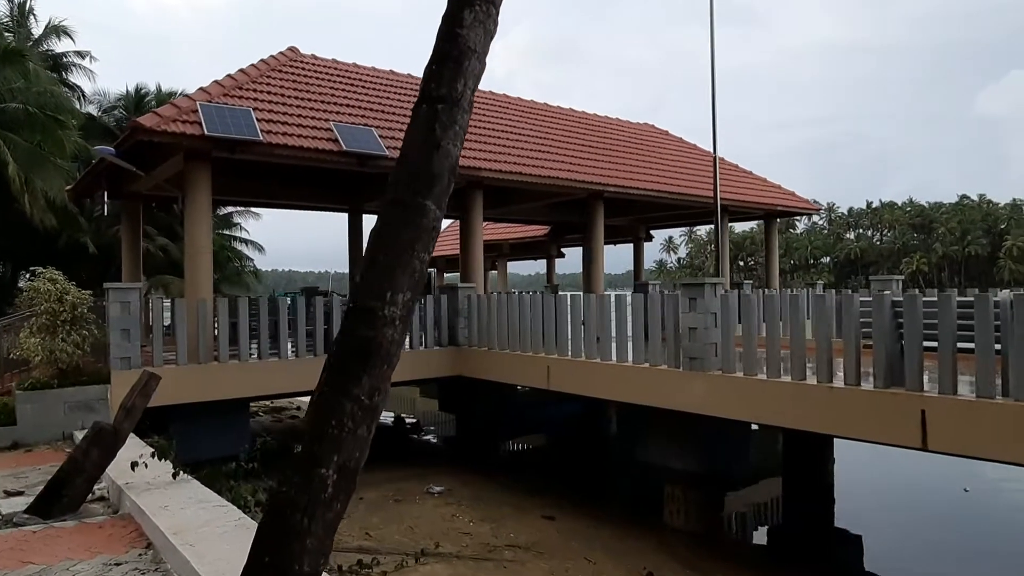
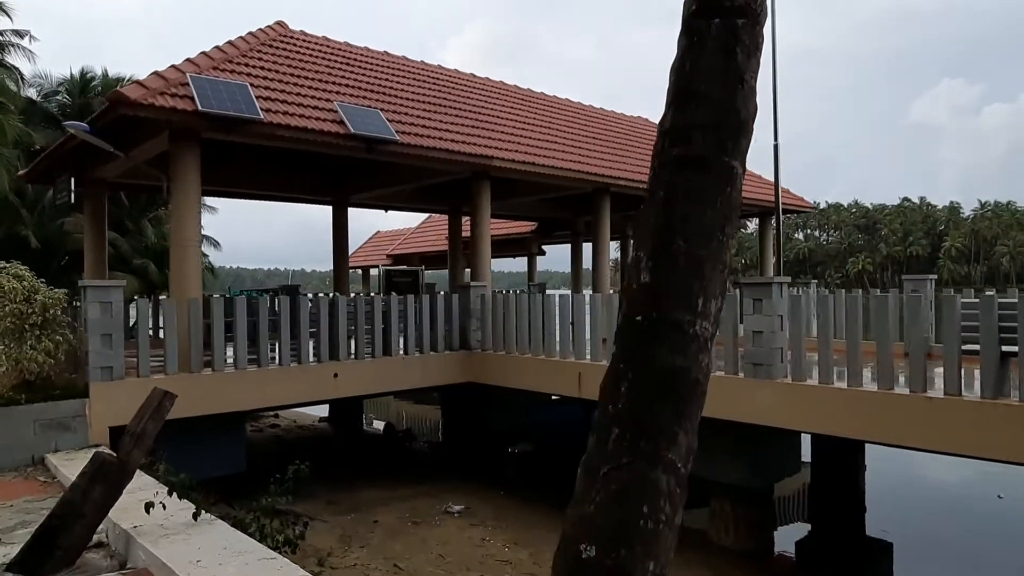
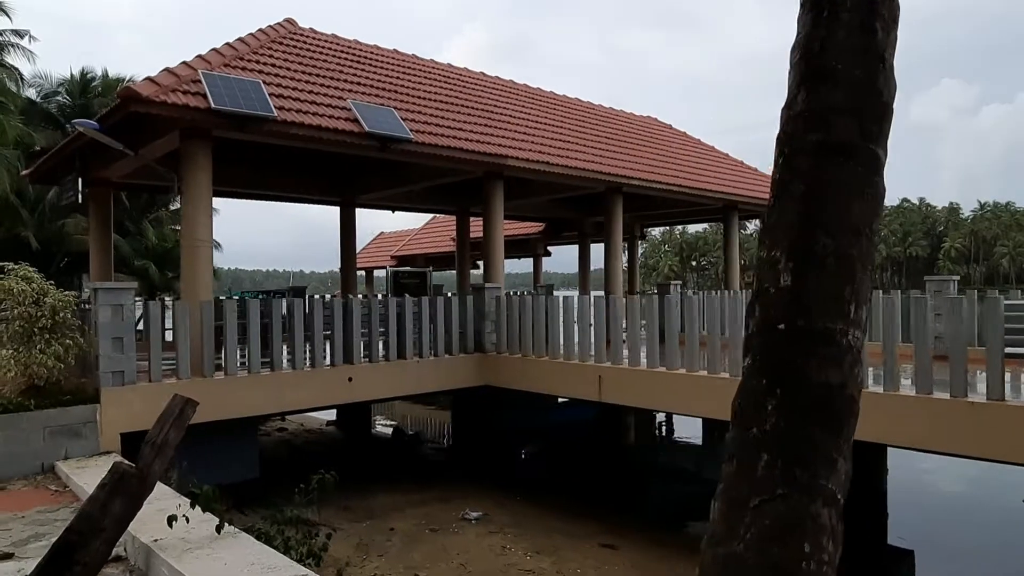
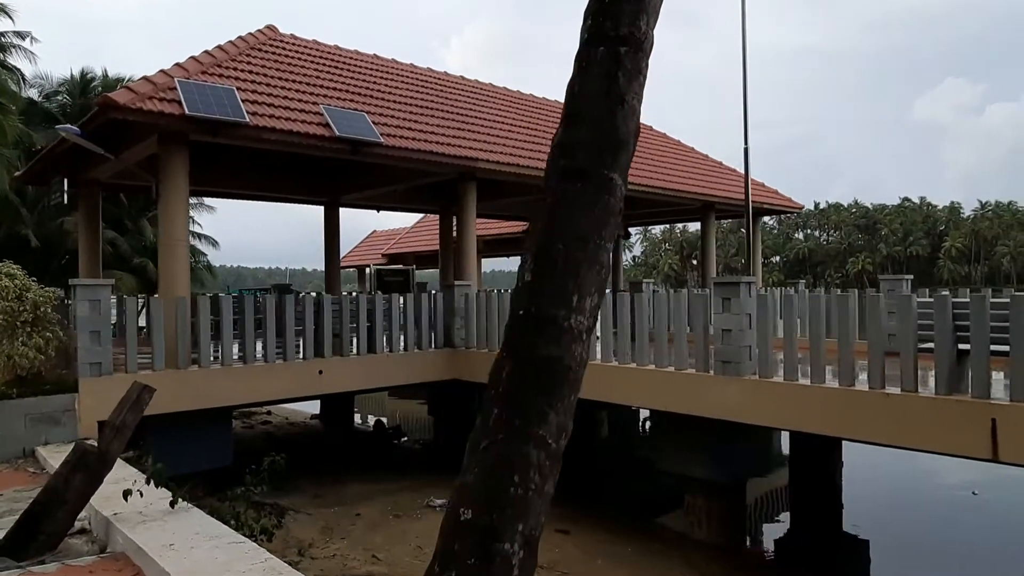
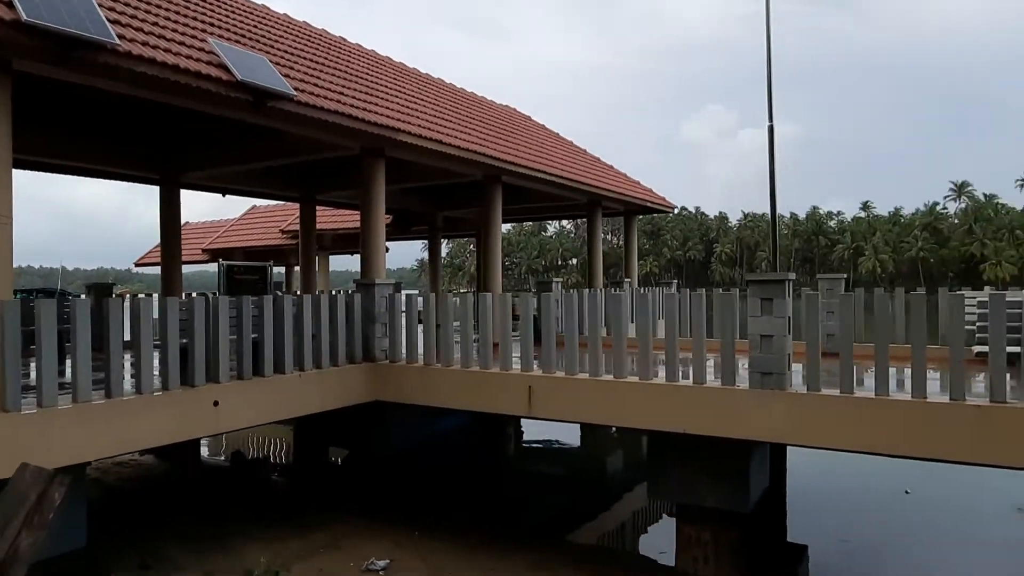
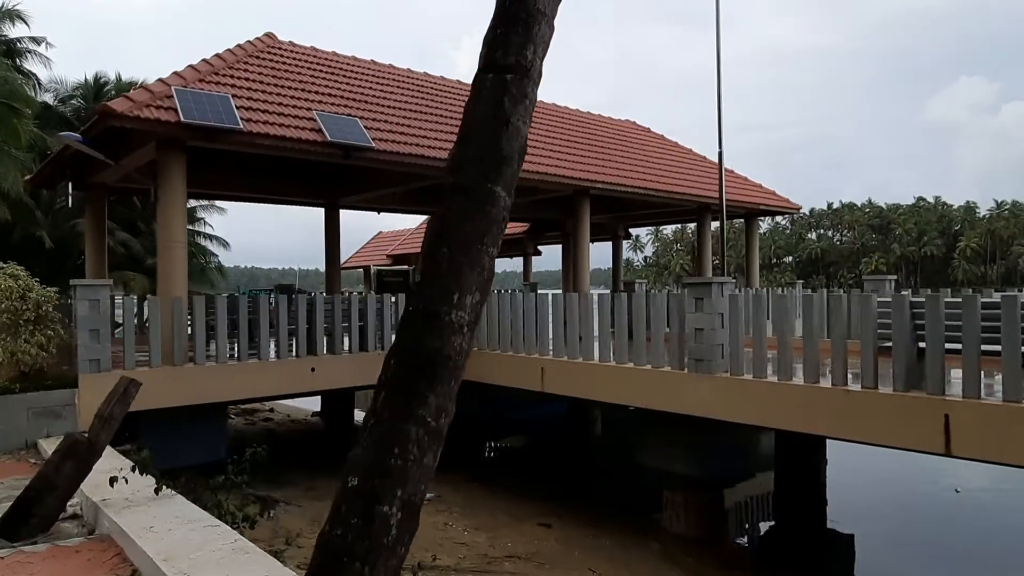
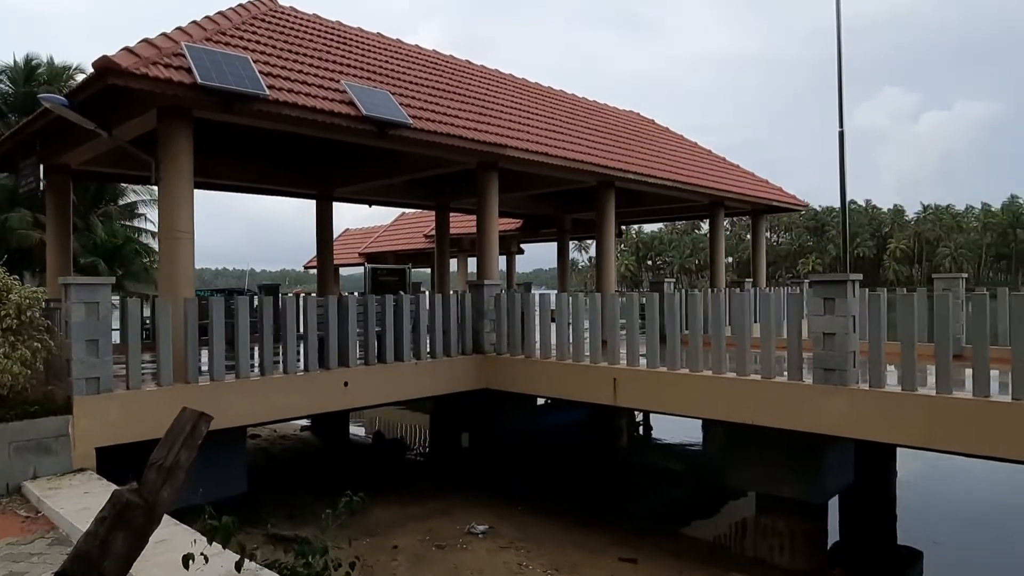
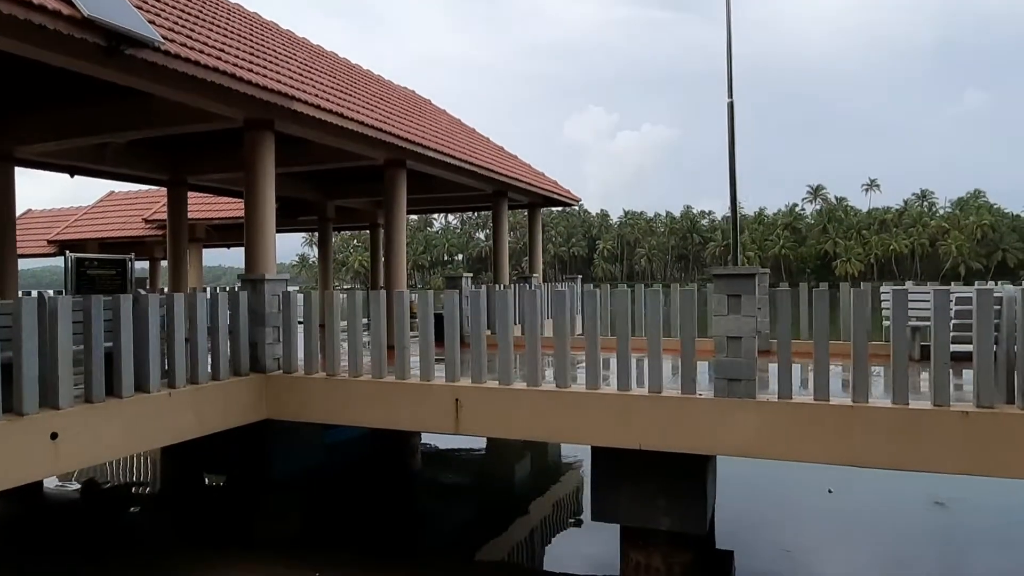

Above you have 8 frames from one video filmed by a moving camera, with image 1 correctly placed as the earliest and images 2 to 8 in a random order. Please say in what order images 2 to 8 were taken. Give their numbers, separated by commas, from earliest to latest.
6, 4, 2, 3, 7, 5, 8
